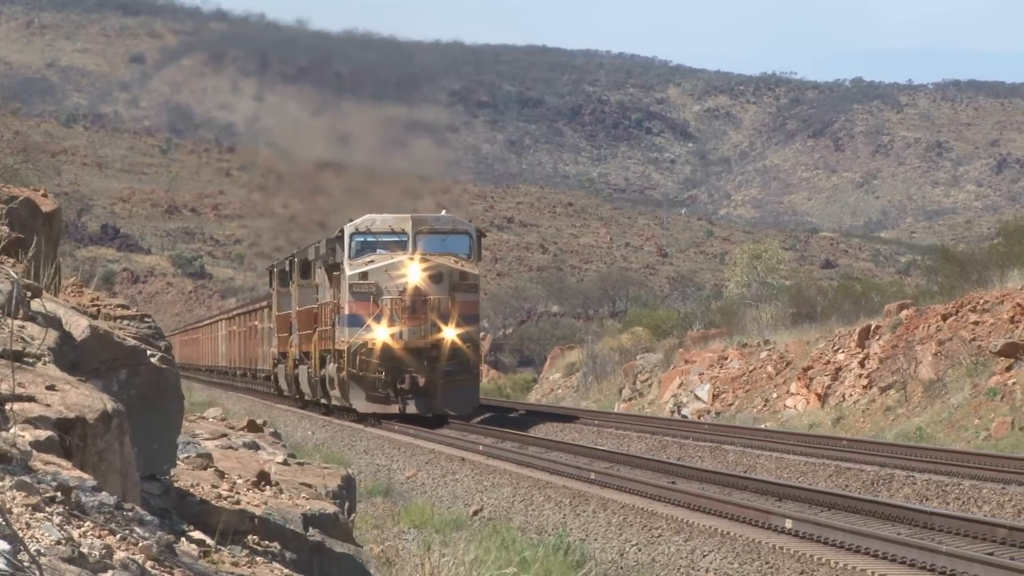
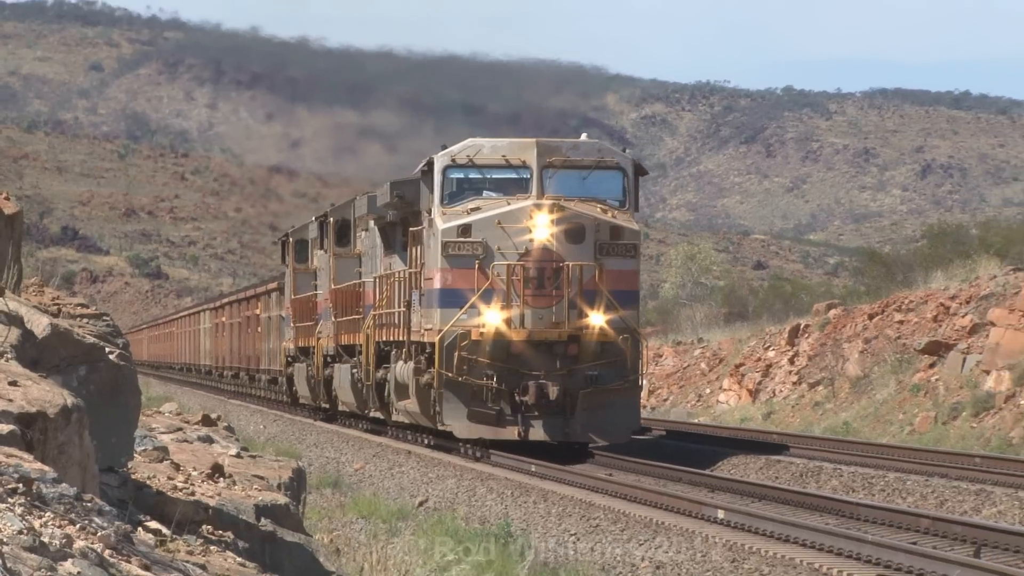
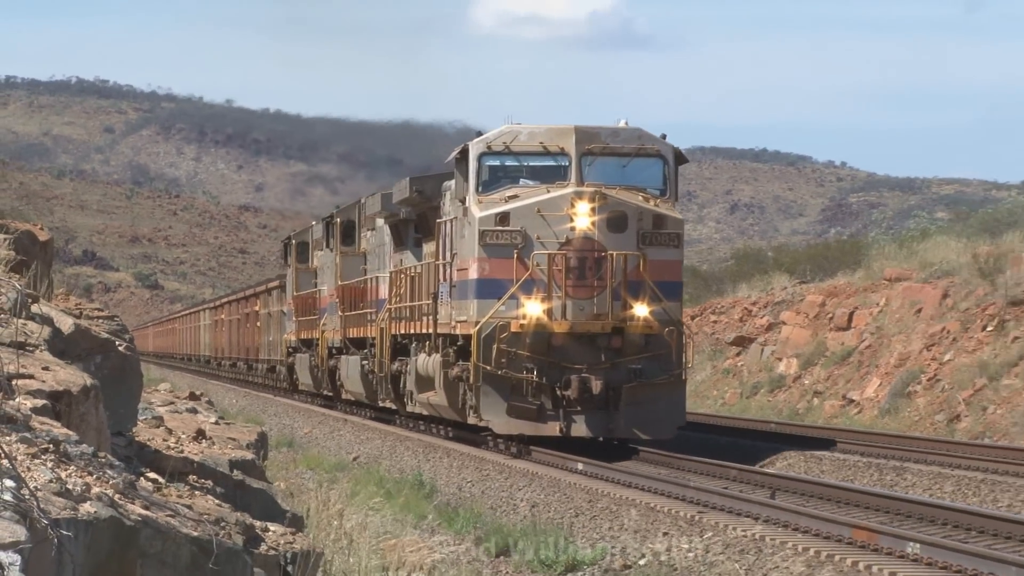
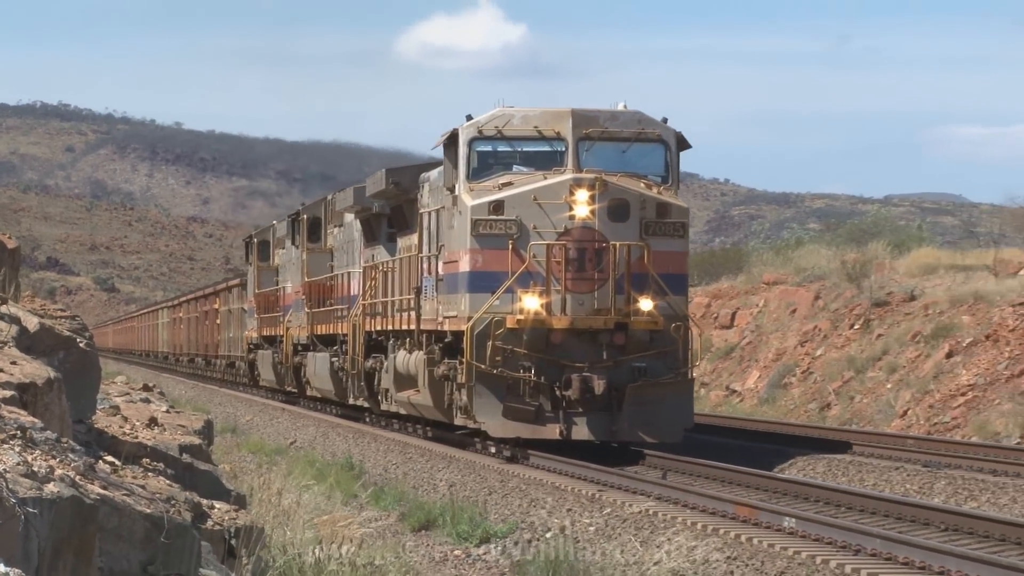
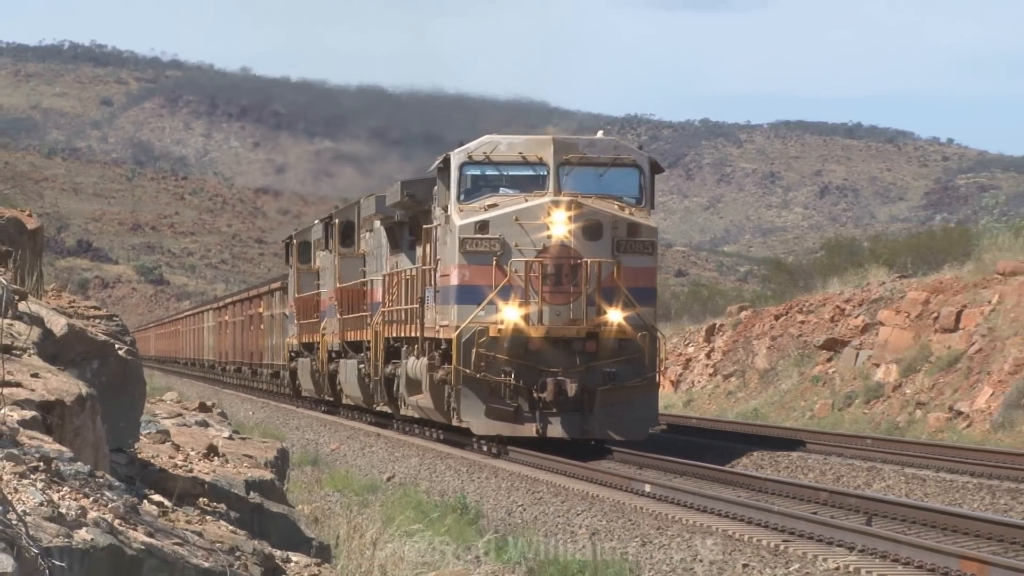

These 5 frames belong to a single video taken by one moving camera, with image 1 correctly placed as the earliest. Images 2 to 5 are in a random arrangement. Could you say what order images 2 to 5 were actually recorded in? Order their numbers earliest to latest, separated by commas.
2, 5, 3, 4
